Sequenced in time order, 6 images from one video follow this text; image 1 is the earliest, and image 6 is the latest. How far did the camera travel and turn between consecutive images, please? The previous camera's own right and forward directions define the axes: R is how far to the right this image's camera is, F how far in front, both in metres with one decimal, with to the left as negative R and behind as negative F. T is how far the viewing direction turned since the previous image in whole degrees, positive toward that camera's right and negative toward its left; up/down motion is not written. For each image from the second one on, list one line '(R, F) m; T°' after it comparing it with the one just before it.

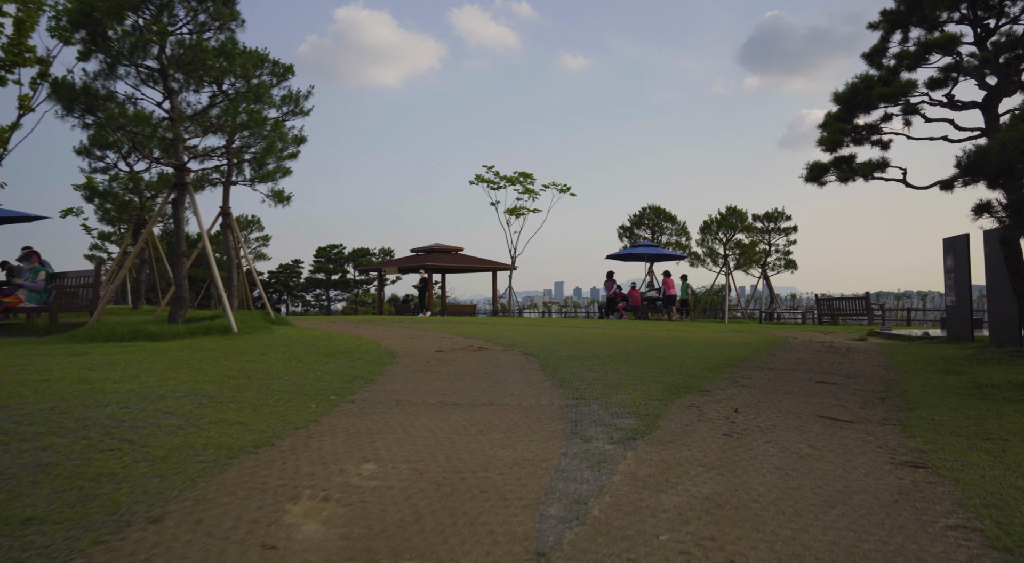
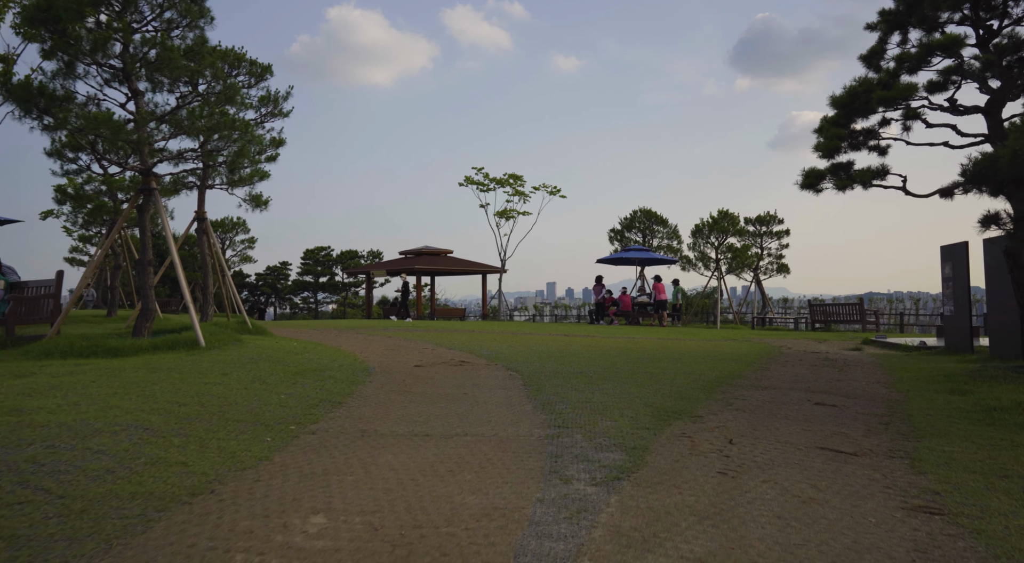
(+0.1, +0.5) m; +1°
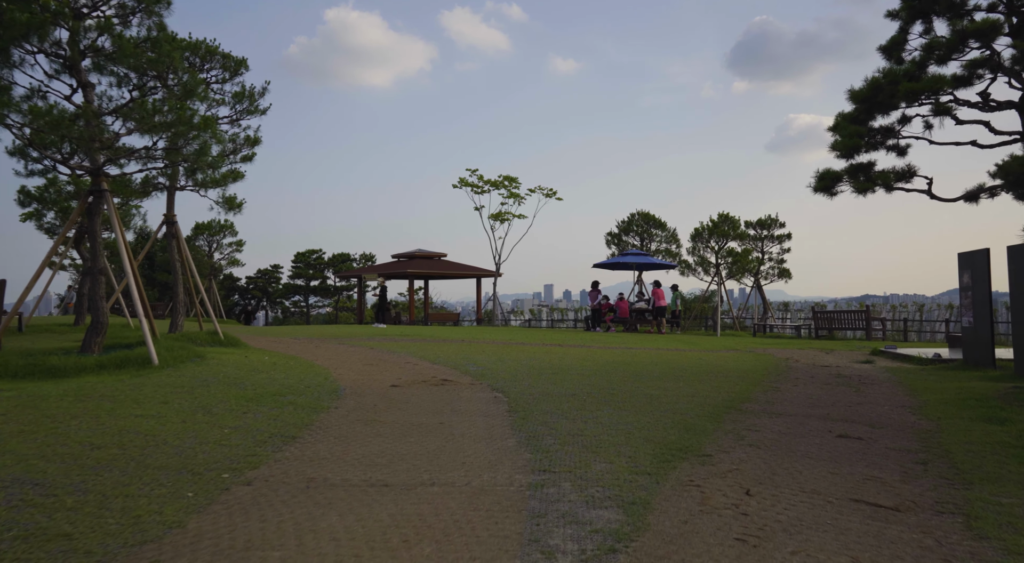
(+0.1, +0.9) m; 0°
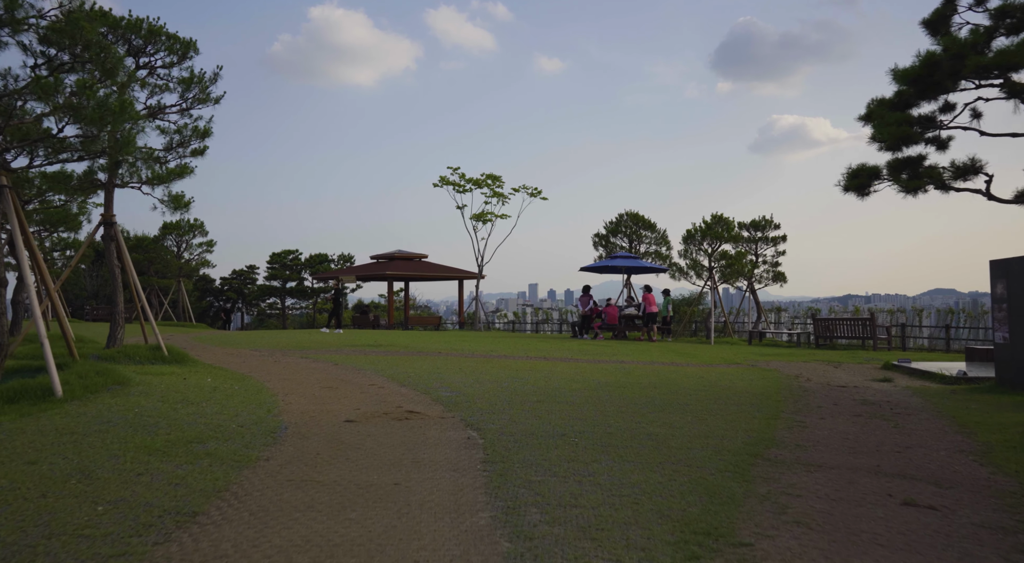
(+0.1, +1.4) m; +1°
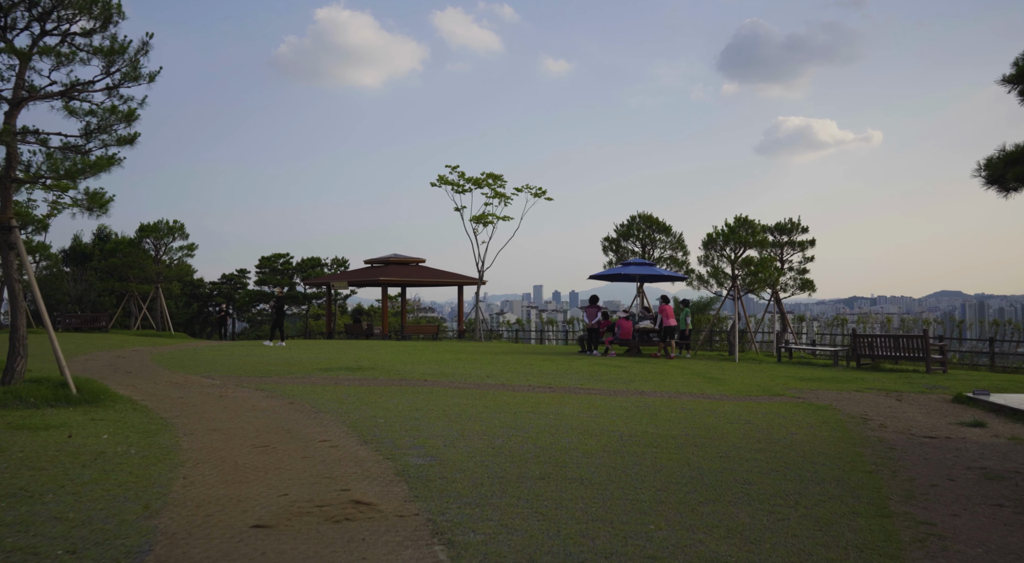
(+0.1, +2.4) m; 0°
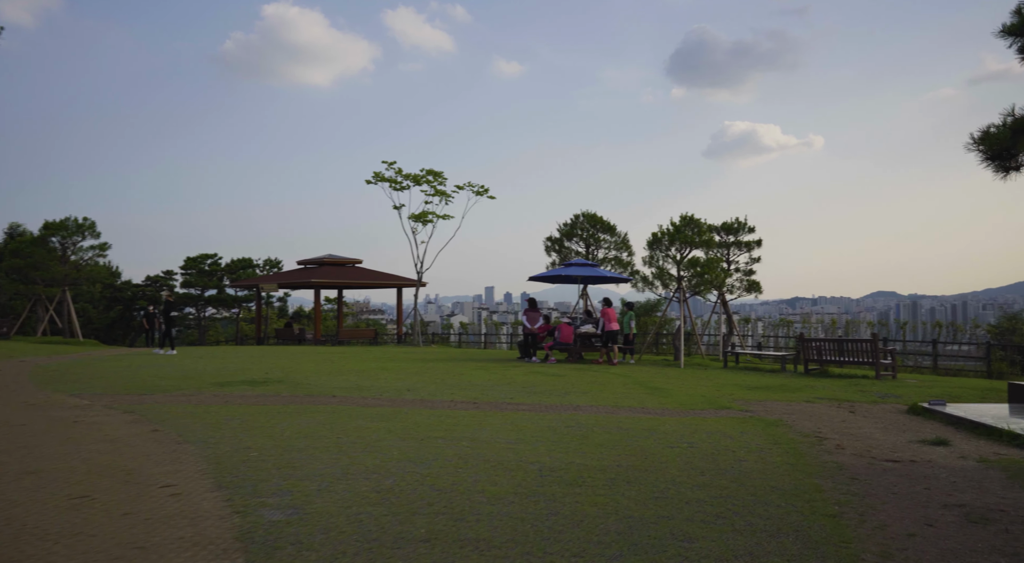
(+0.5, +1.4) m; +4°
